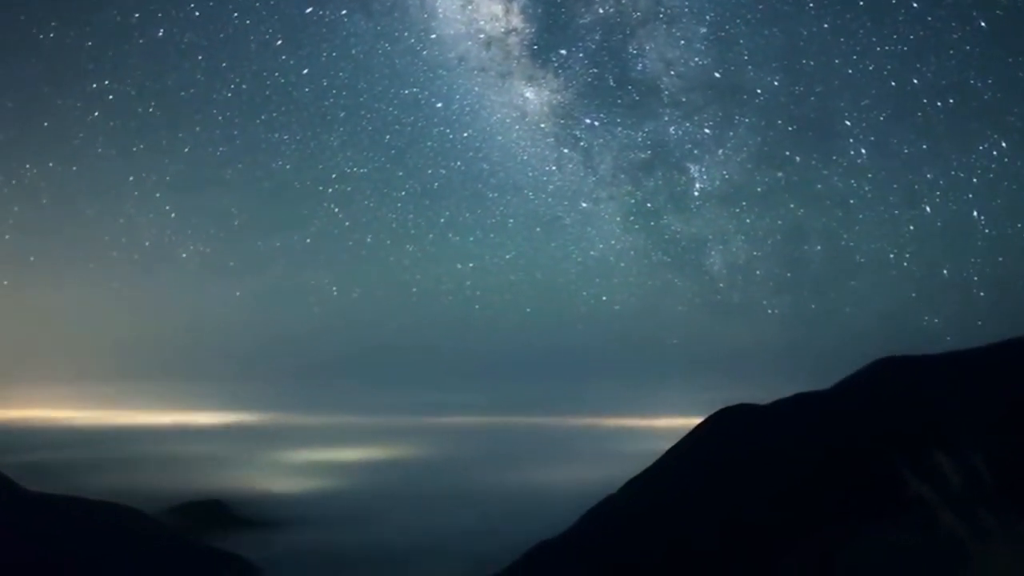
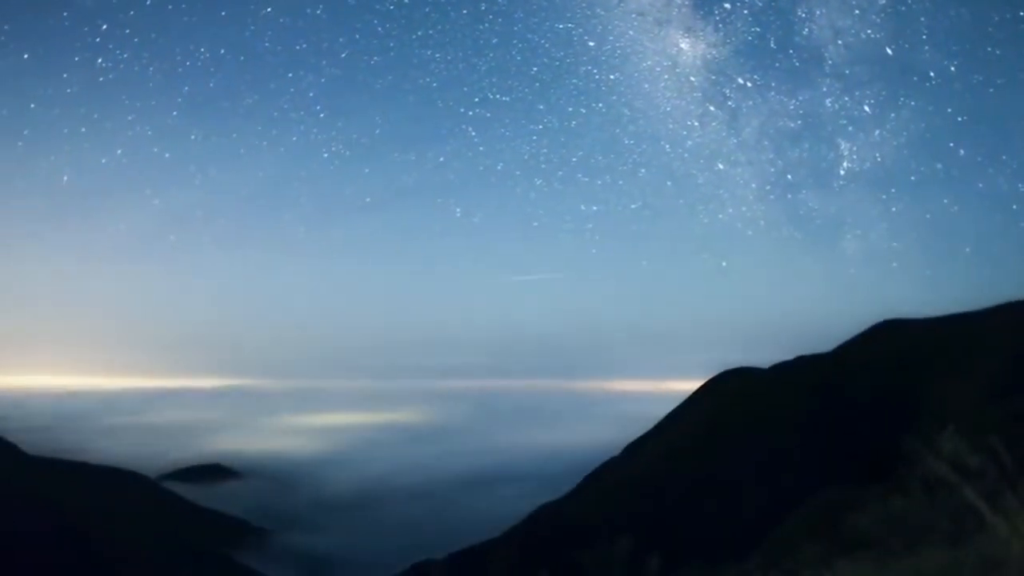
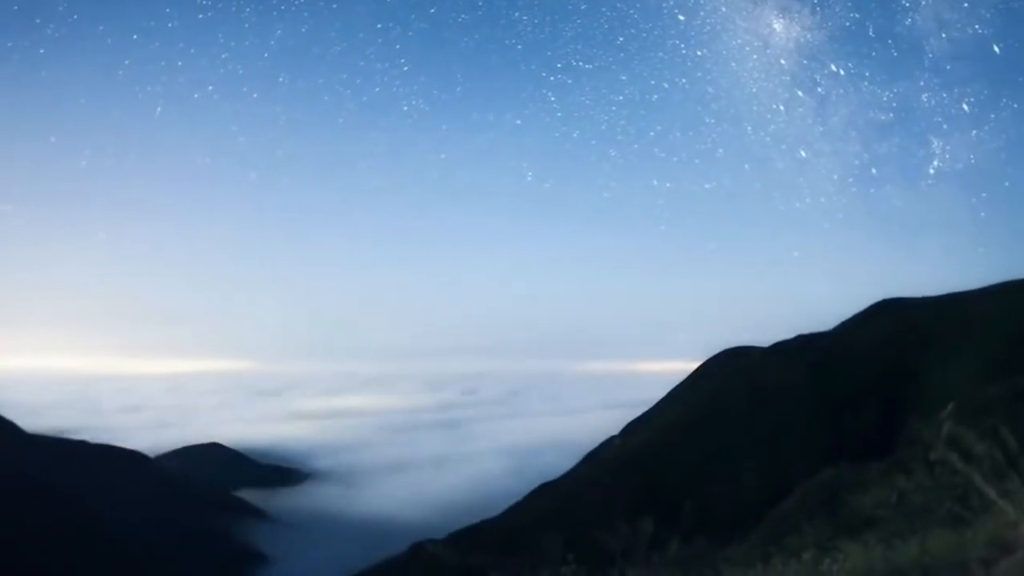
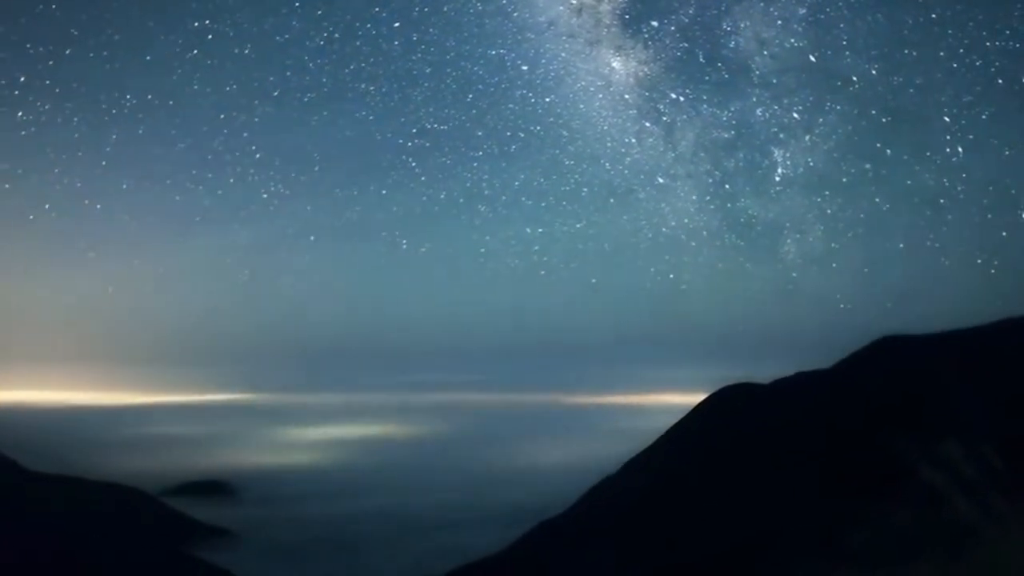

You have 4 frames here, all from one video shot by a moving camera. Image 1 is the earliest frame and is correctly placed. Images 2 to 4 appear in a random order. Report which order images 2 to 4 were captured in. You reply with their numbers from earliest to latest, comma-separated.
4, 2, 3
